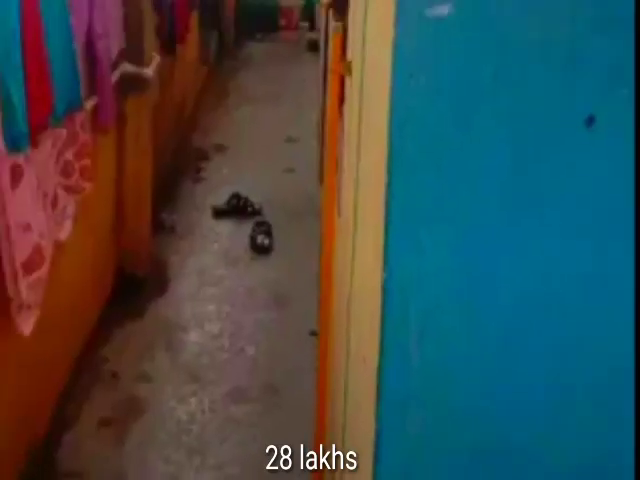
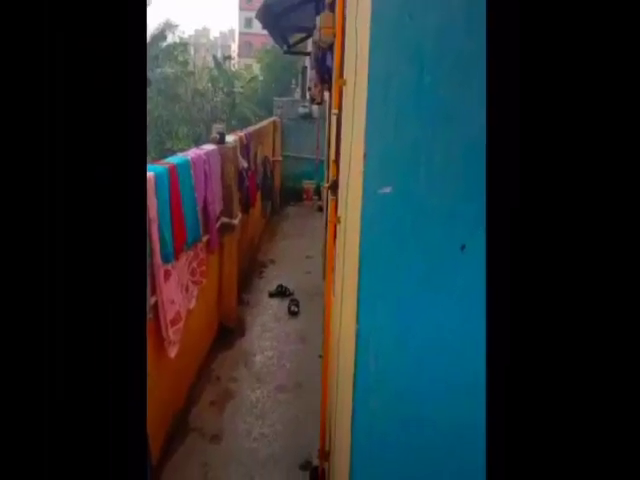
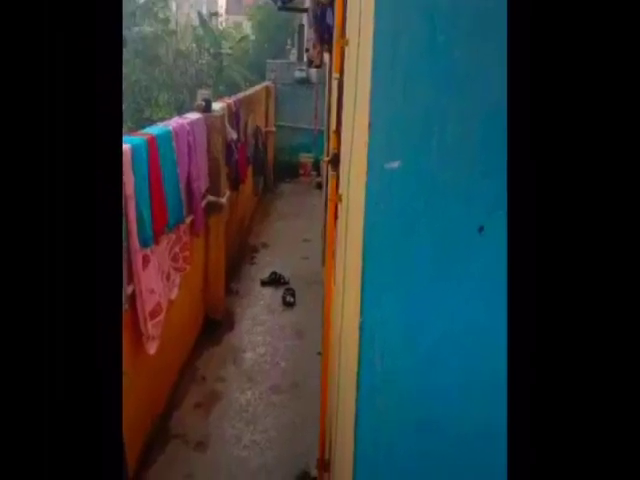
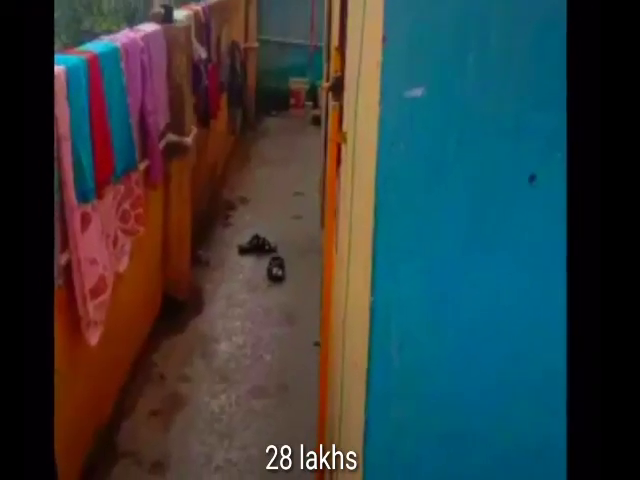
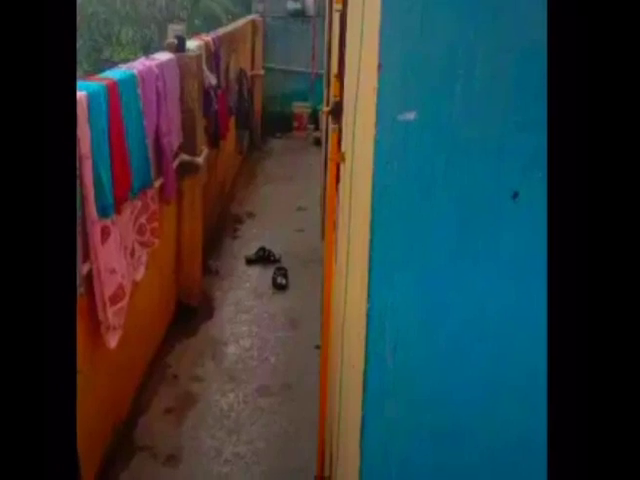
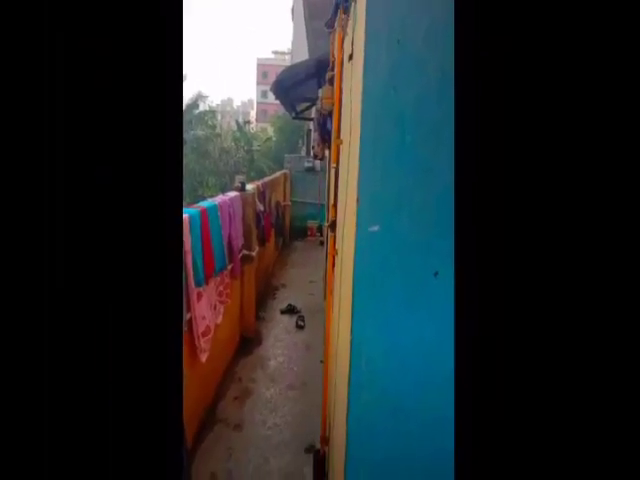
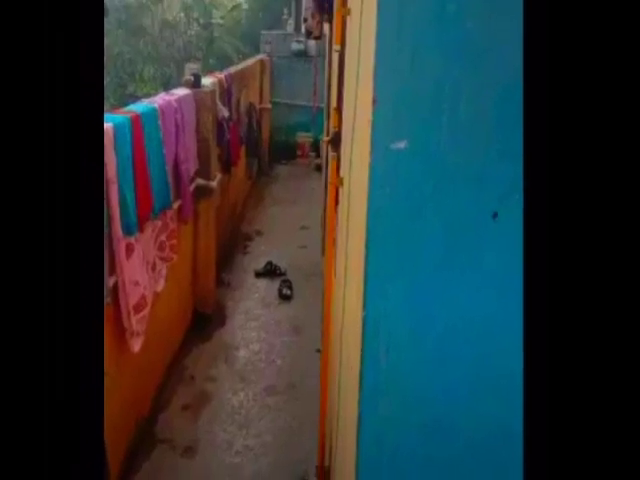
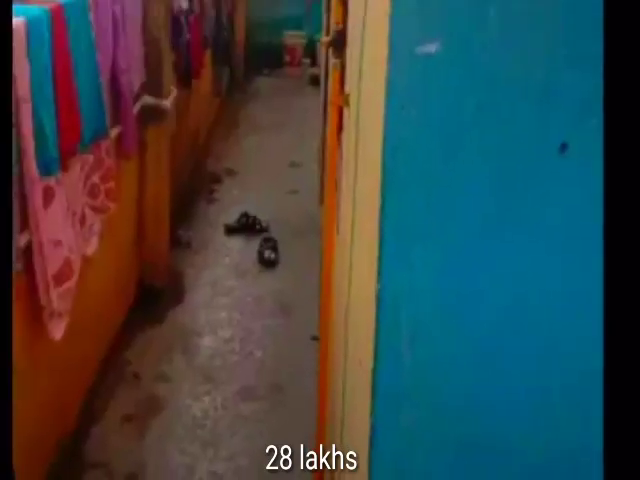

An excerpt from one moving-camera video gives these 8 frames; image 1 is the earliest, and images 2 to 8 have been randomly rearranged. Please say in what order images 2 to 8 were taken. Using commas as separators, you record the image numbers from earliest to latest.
8, 4, 5, 7, 3, 2, 6
